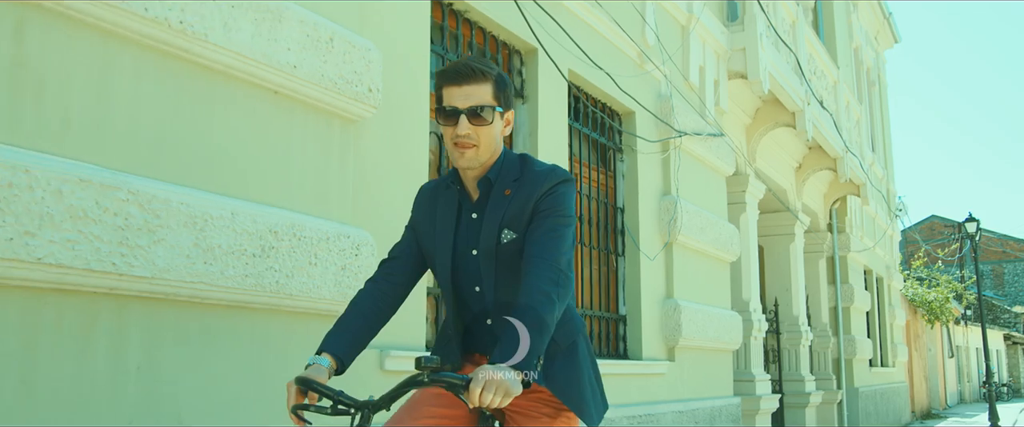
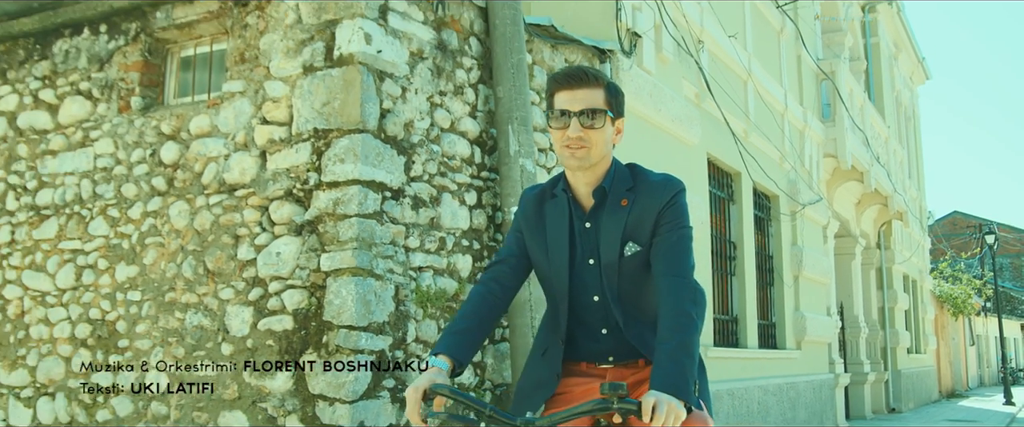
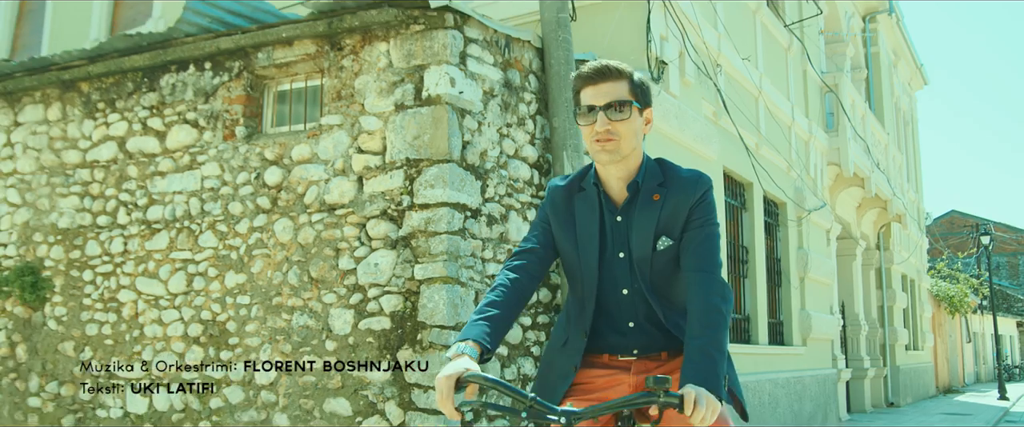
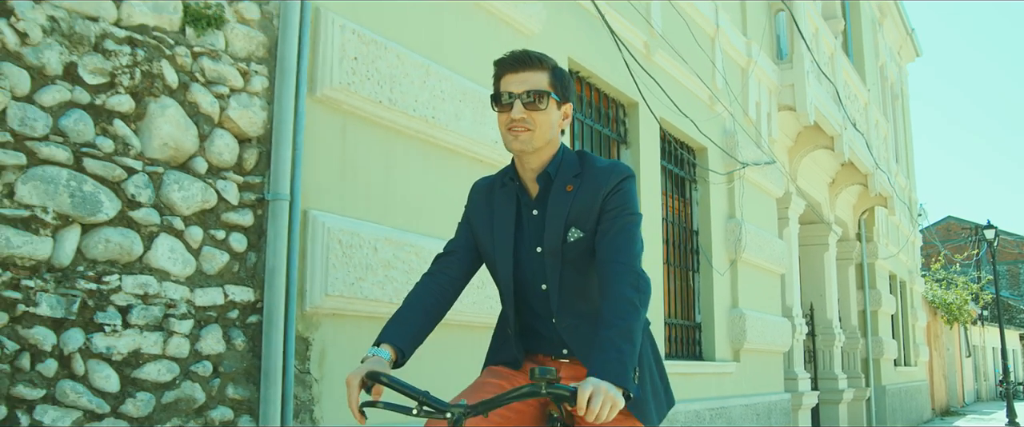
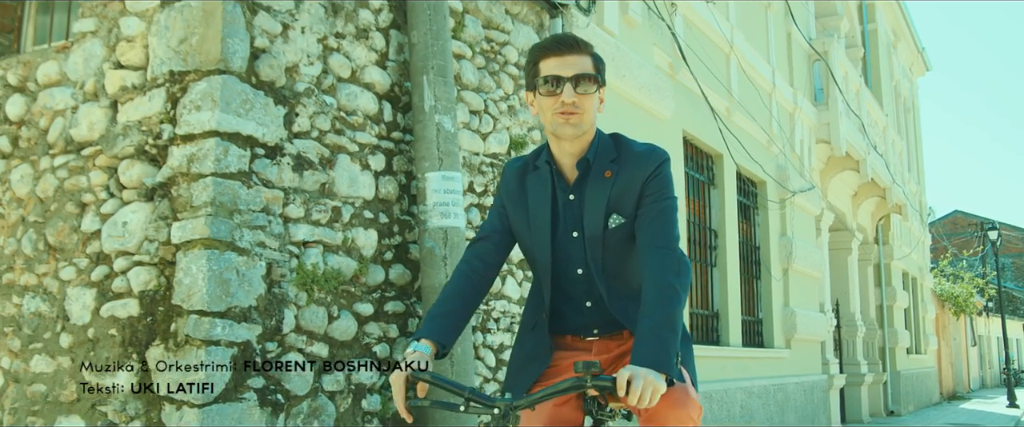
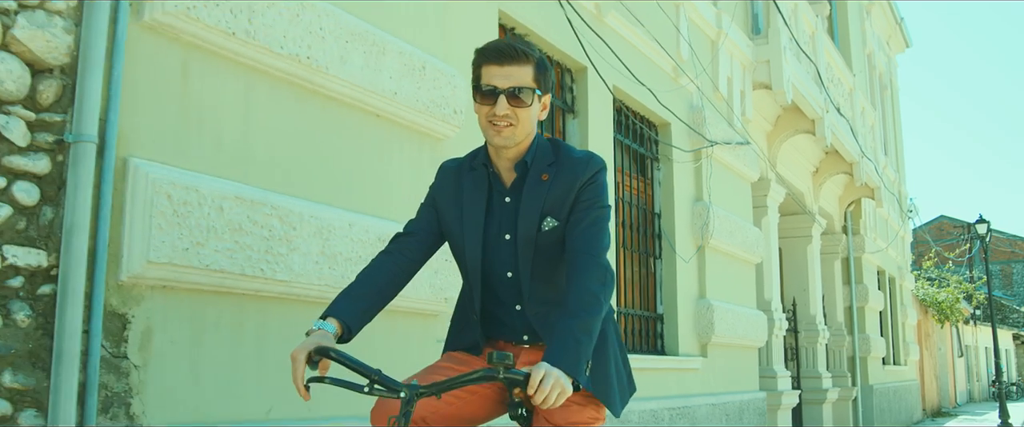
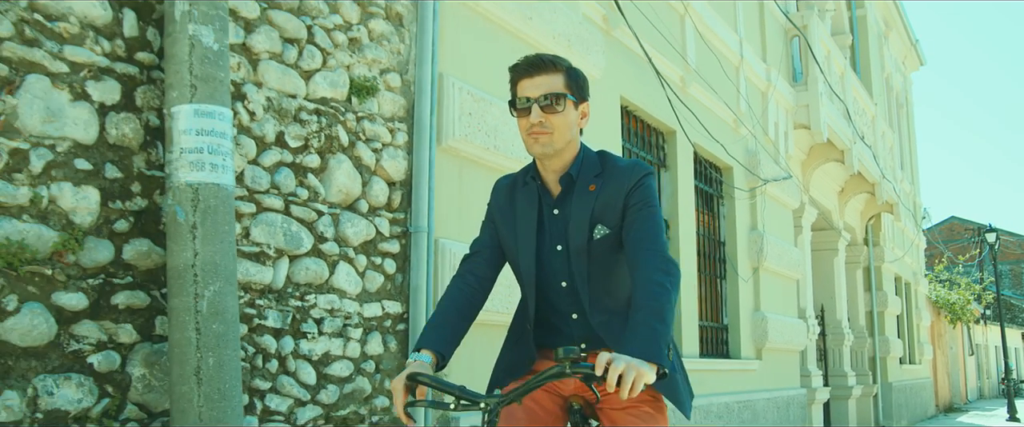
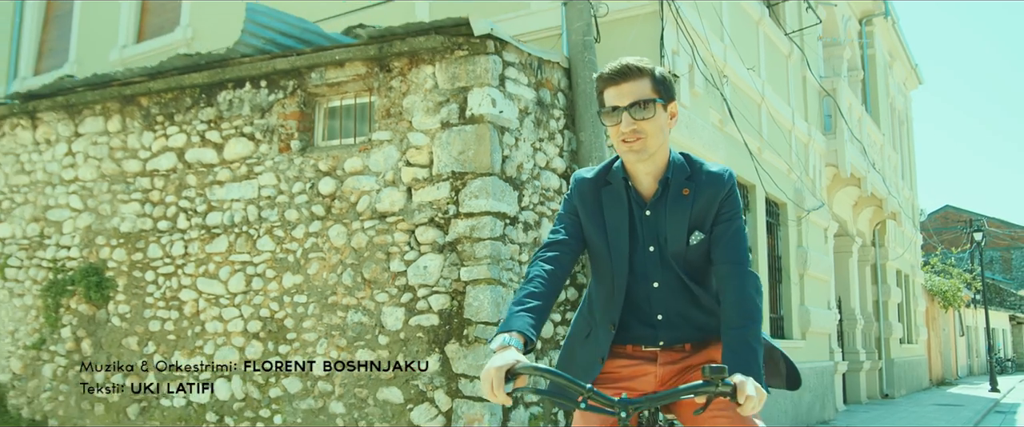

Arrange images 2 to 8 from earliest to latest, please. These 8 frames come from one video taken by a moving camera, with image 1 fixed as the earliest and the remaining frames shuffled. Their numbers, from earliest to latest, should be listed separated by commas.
6, 4, 7, 5, 2, 3, 8
